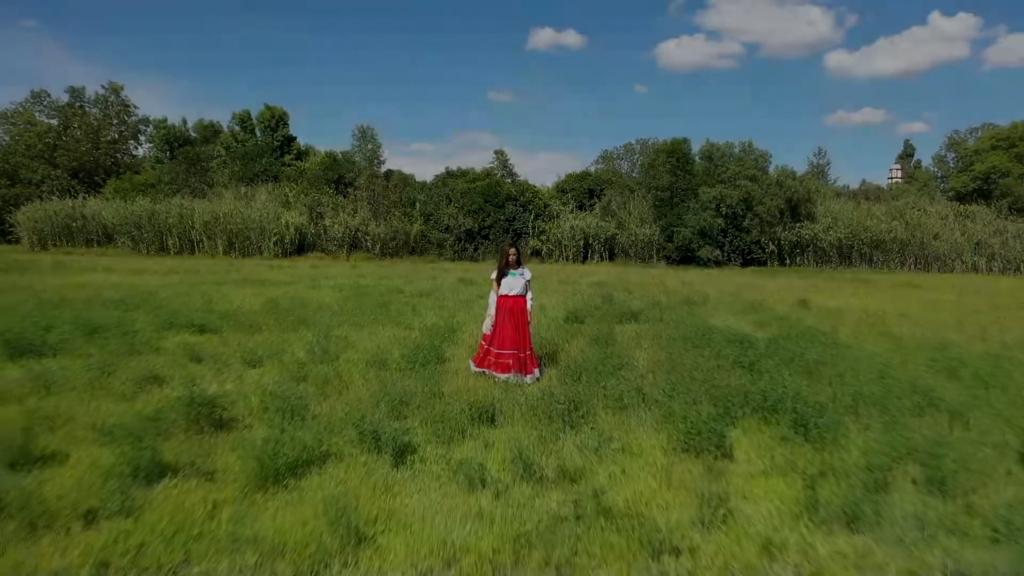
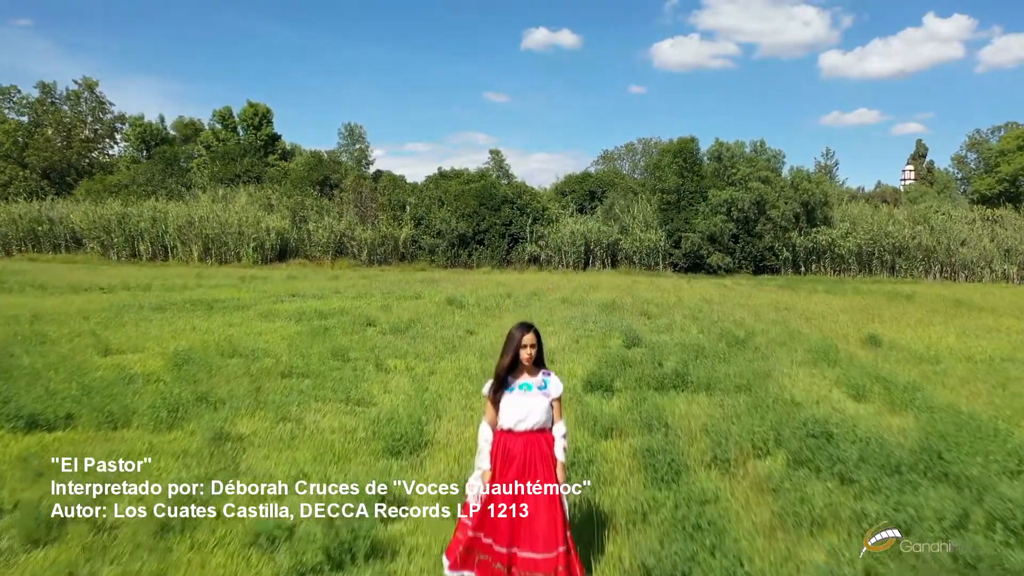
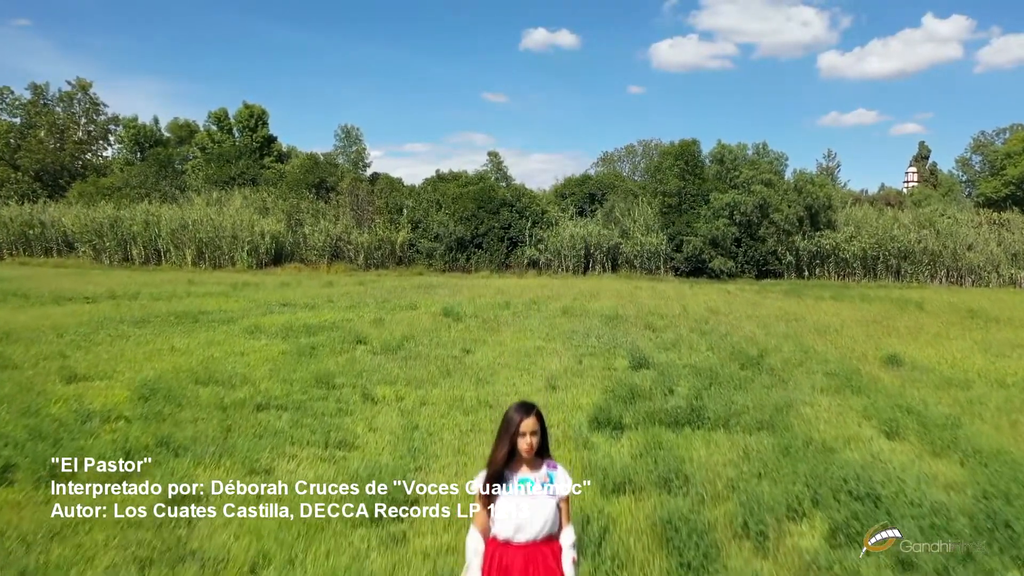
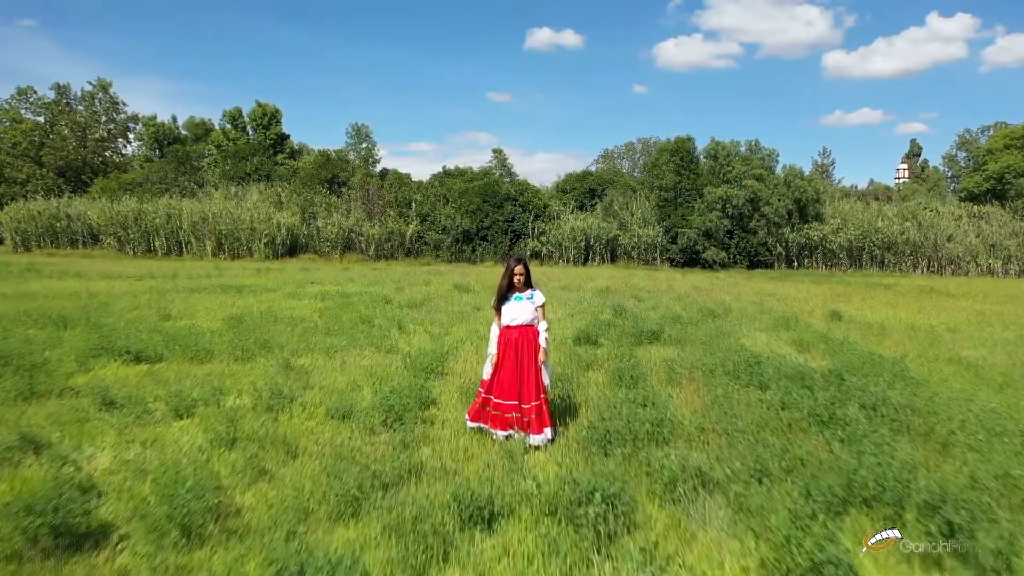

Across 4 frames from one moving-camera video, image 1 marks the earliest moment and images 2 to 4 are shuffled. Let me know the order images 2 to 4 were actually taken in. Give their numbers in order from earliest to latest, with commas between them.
4, 2, 3
